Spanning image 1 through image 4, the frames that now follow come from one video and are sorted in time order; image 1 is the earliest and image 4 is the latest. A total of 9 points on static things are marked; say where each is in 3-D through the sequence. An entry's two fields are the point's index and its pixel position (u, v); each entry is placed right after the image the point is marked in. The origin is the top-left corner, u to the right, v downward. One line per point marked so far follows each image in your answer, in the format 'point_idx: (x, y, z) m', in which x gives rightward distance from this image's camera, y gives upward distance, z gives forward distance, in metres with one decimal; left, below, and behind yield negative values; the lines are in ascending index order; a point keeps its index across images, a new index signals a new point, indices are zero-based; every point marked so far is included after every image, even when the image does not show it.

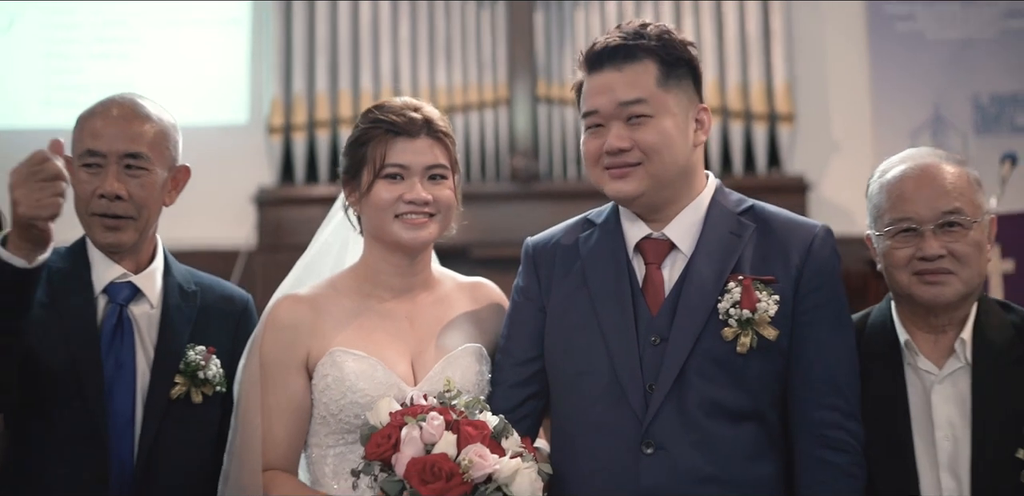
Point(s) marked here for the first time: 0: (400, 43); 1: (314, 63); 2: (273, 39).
0: (-0.5, +1.2, +5.6) m
1: (-1.0, +1.1, +5.6) m
2: (-1.4, +1.2, +5.6) m
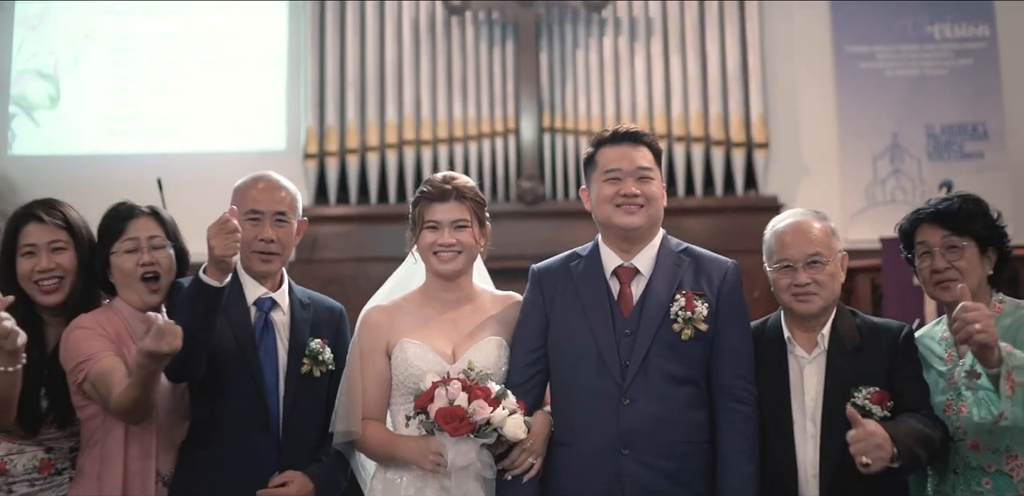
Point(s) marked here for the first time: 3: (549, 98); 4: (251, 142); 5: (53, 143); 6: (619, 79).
0: (-0.5, +1.1, +6.3) m
1: (-1.0, +1.0, +6.3) m
2: (-1.4, +1.1, +6.4) m
3: (+0.2, +0.9, +5.7) m
4: (-1.9, +0.7, +6.6) m
5: (-3.3, +0.7, +6.7) m
6: (+0.7, +1.2, +6.3) m
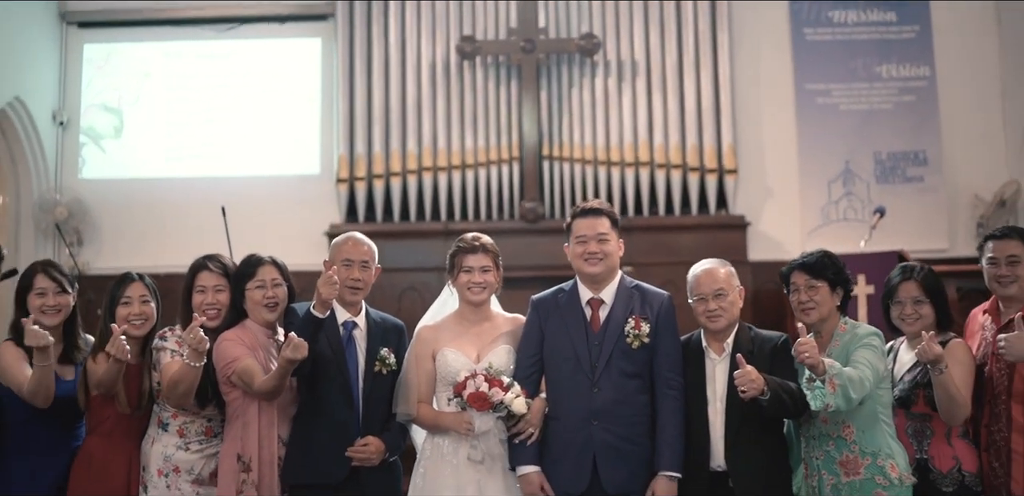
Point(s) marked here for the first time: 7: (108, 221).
0: (-0.5, +1.0, +7.3) m
1: (-0.9, +0.9, +7.3) m
2: (-1.4, +1.0, +7.4) m
3: (+0.2, +0.8, +6.7) m
4: (-1.8, +0.7, +7.6) m
5: (-3.2, +0.7, +7.7) m
6: (+0.8, +1.1, +7.3) m
7: (-3.3, +0.2, +7.6) m
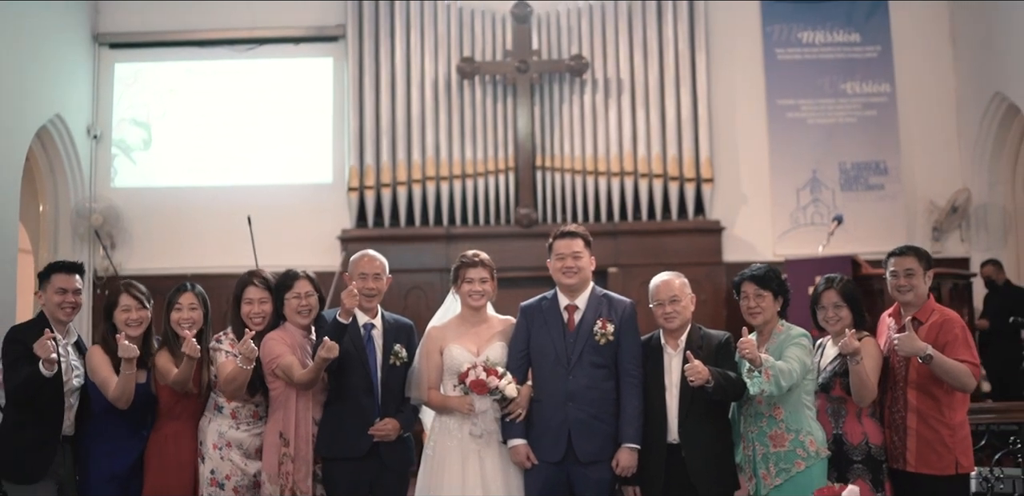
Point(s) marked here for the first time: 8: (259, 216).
0: (-0.5, +0.9, +8.0) m
1: (-1.0, +0.9, +8.0) m
2: (-1.4, +1.0, +8.1) m
3: (+0.2, +0.8, +7.4) m
4: (-1.9, +0.6, +8.3) m
5: (-3.3, +0.6, +8.4) m
6: (+0.7, +1.0, +8.0) m
7: (-3.3, +0.2, +8.3) m
8: (-2.3, +0.3, +8.3) m
